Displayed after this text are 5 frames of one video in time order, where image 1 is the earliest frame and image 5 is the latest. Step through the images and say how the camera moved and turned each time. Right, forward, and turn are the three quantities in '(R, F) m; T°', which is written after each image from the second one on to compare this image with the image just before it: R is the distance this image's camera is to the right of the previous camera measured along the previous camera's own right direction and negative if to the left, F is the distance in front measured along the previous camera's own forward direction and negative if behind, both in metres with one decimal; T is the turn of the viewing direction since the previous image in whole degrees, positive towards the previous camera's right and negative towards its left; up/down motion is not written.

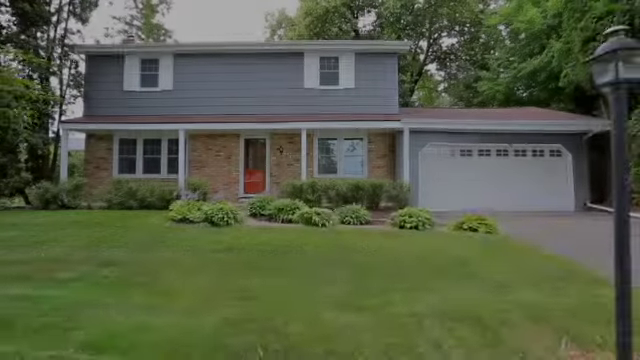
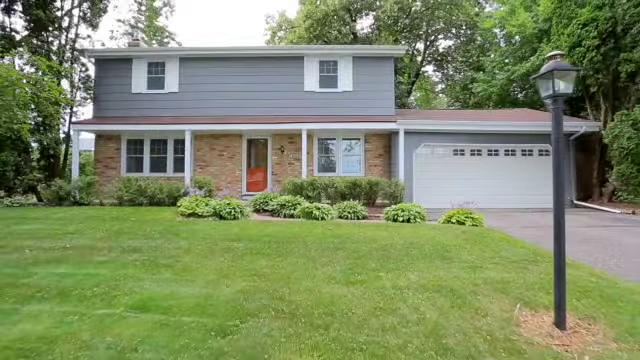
(0.0, -0.7) m; 0°
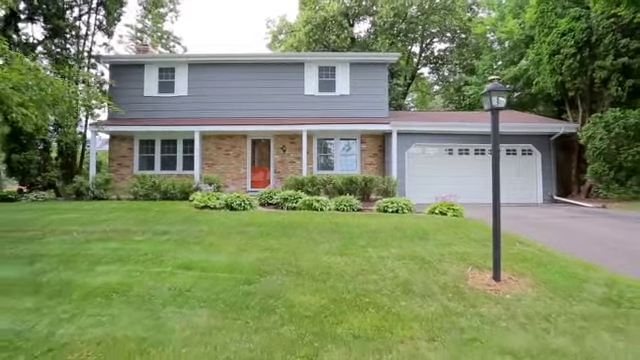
(0.0, -1.2) m; 0°
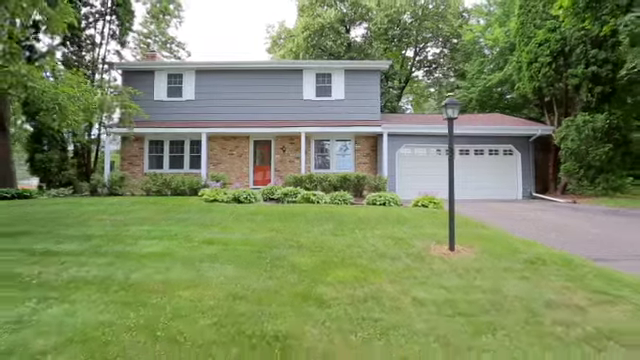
(0.0, -1.4) m; 0°
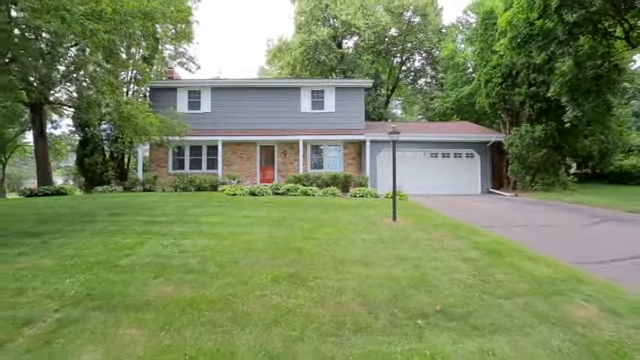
(0.0, -3.9) m; +1°
